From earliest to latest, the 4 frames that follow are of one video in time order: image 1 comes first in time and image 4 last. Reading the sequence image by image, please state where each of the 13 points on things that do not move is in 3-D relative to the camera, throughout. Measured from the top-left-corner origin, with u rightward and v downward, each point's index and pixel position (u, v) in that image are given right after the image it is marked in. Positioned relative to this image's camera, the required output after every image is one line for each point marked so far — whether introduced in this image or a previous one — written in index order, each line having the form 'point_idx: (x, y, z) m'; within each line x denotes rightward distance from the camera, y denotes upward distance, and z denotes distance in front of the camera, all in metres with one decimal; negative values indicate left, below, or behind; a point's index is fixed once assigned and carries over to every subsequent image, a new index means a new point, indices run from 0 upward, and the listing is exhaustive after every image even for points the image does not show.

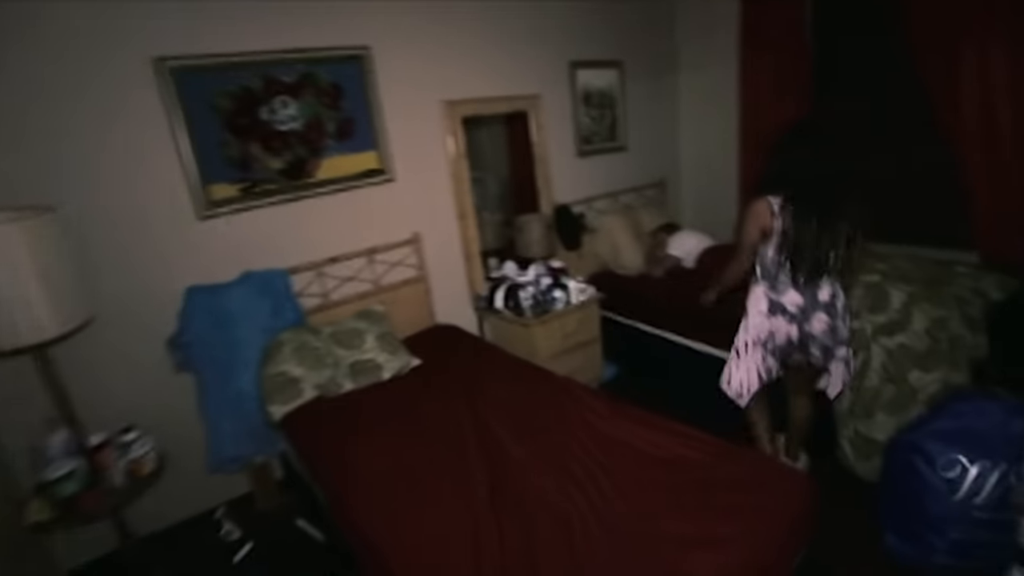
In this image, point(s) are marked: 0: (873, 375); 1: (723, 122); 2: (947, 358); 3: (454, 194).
0: (+1.4, -0.3, +3.8) m
1: (+1.3, +1.0, +5.8) m
2: (+1.7, -0.3, +3.7) m
3: (-0.3, +0.5, +4.3) m
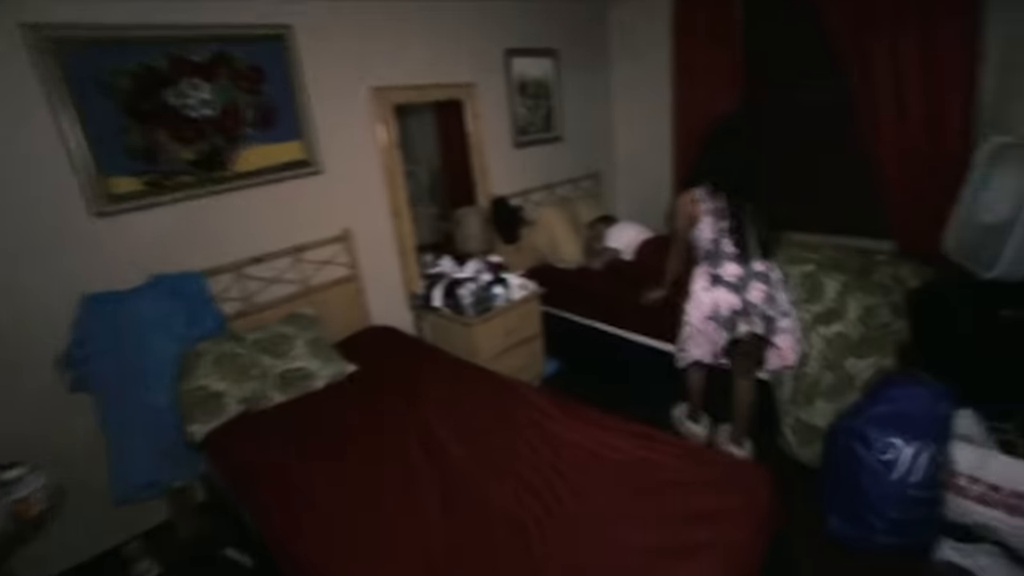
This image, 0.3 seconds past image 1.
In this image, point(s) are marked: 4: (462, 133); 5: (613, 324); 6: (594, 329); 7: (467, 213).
0: (+1.2, -0.3, +3.7) m
1: (+0.9, +1.1, +5.7) m
2: (+1.4, -0.2, +3.7) m
3: (-0.6, +0.5, +4.1) m
4: (-0.2, +0.7, +4.4) m
5: (+0.5, -0.2, +4.2) m
6: (+0.4, -0.2, +4.3) m
7: (-0.1, +0.3, +4.4) m
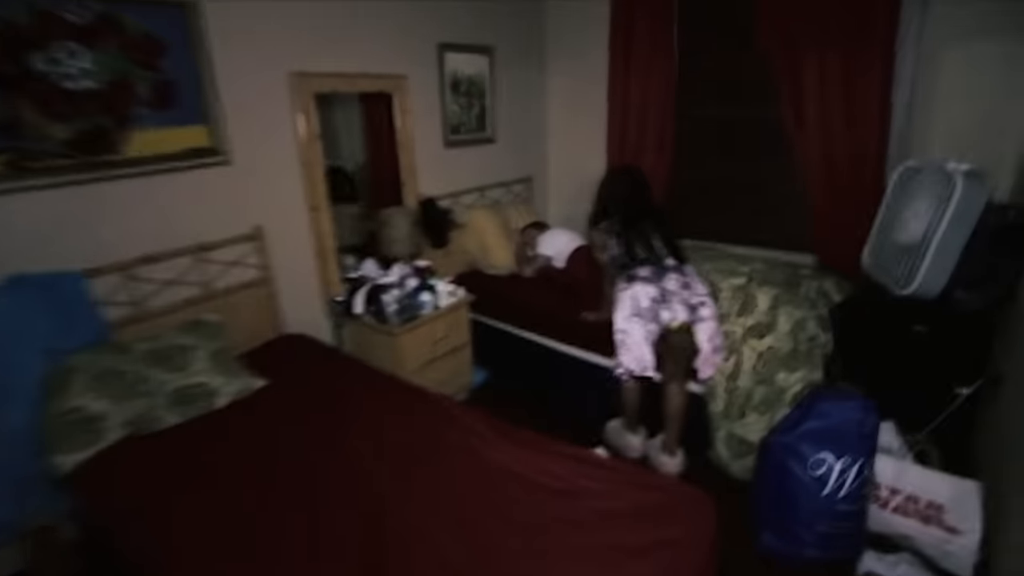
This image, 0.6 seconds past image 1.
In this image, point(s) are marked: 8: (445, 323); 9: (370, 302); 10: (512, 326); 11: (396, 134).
0: (+0.9, -0.4, +3.6) m
1: (+0.5, +1.0, +5.5) m
2: (+1.2, -0.3, +3.6) m
3: (-0.9, +0.4, +3.8) m
4: (-0.5, +0.7, +4.1) m
5: (+0.2, -0.2, +4.0) m
6: (+0.1, -0.2, +4.1) m
7: (-0.5, +0.3, +4.1) m
8: (-0.3, -0.2, +3.9) m
9: (-0.6, -0.1, +3.7) m
10: (0.0, -0.2, +4.1) m
11: (-0.5, +0.7, +4.2) m
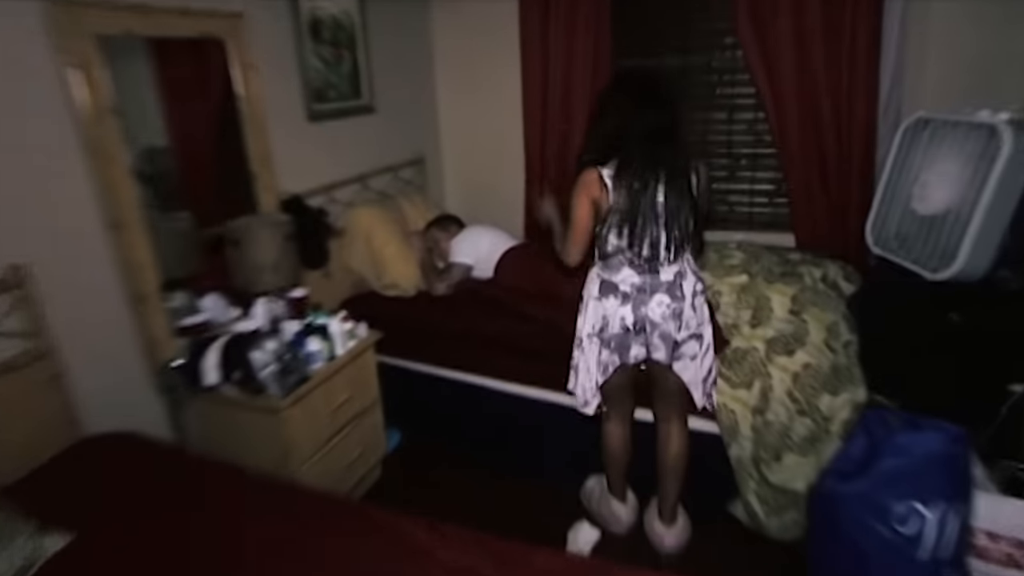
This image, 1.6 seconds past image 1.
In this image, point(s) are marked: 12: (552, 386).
0: (+0.7, -0.3, +2.6) m
1: (-0.2, +1.0, +4.4) m
2: (+1.0, -0.2, +2.6) m
3: (-1.1, +0.3, +2.5) m
4: (-0.9, +0.6, +2.8) m
5: (0.0, -0.3, +2.8) m
6: (-0.2, -0.3, +2.9) m
7: (-0.8, +0.2, +2.8) m
8: (-0.5, -0.3, +2.7) m
9: (-0.8, -0.2, +2.4) m
10: (-0.3, -0.3, +2.9) m
11: (-0.9, +0.6, +2.9) m
12: (+0.1, -0.3, +2.7) m
